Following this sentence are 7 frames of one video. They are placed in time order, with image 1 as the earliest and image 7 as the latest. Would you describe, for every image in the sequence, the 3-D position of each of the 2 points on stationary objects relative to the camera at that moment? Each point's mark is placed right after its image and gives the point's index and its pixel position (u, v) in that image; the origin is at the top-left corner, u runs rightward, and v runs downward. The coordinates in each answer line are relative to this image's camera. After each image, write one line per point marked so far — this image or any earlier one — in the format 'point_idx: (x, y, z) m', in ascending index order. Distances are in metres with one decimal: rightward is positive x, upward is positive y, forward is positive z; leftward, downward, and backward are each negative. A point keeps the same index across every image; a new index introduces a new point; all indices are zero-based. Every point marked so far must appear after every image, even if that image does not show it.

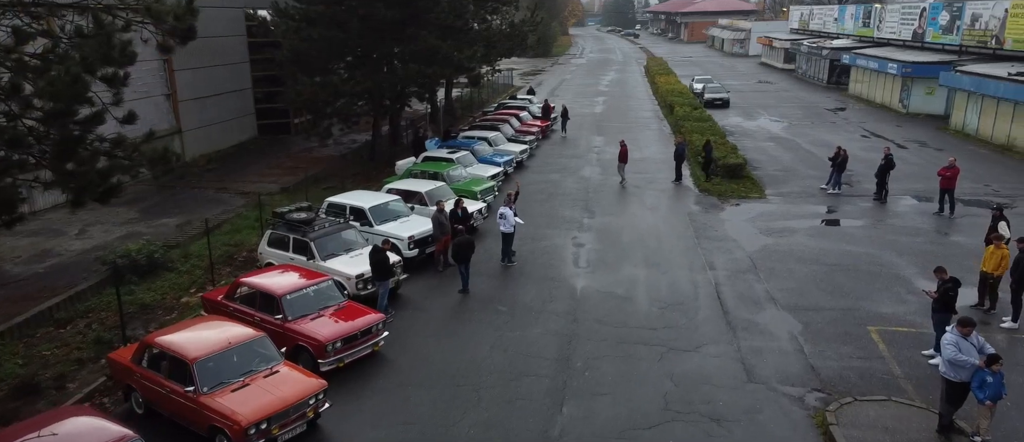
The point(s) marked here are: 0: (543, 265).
0: (+0.7, -1.0, +16.0) m
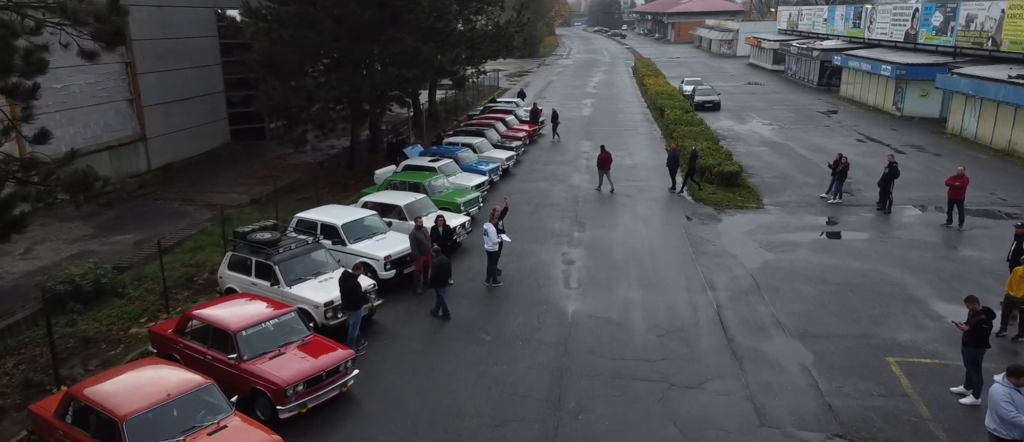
0: (+0.4, -1.3, +14.8) m
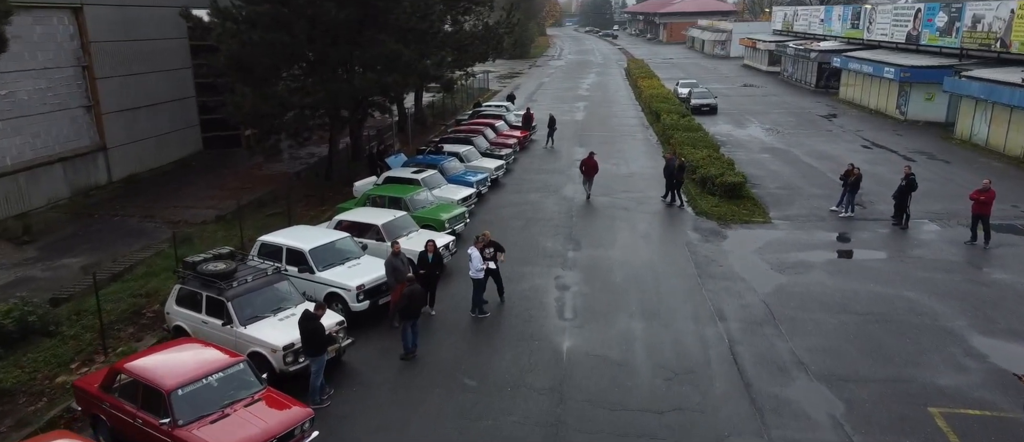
0: (+0.2, -1.8, +13.3) m
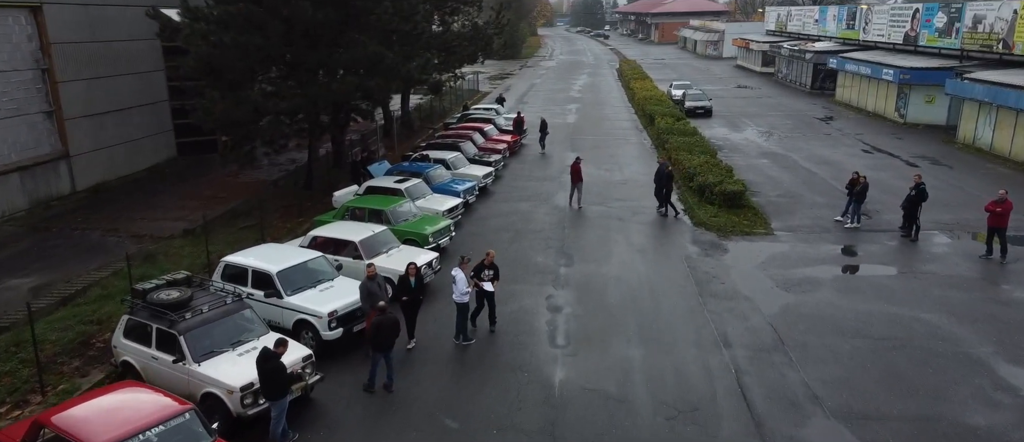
0: (-0.1, -2.1, +12.2) m
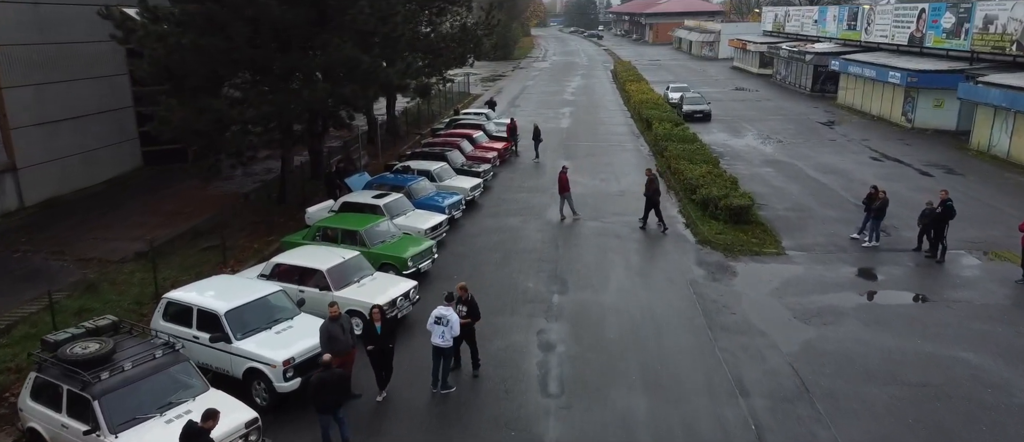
0: (-0.3, -2.5, +10.7) m
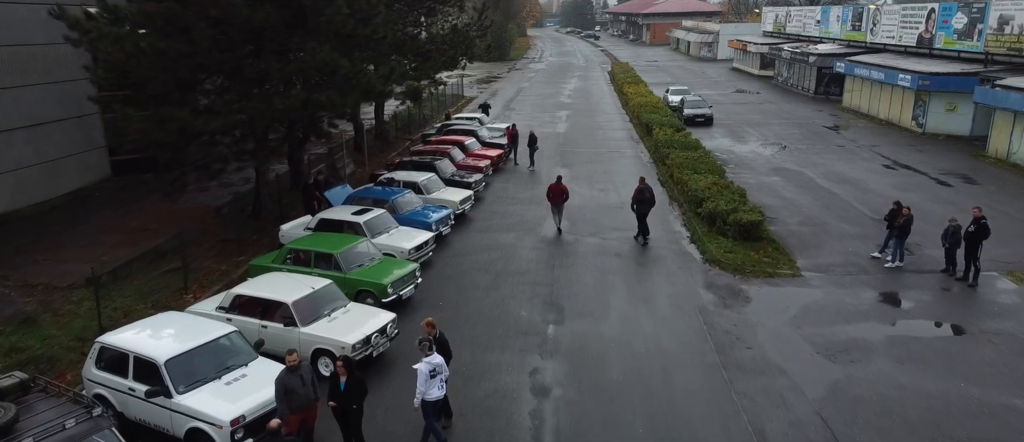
0: (-0.4, -2.9, +9.2) m
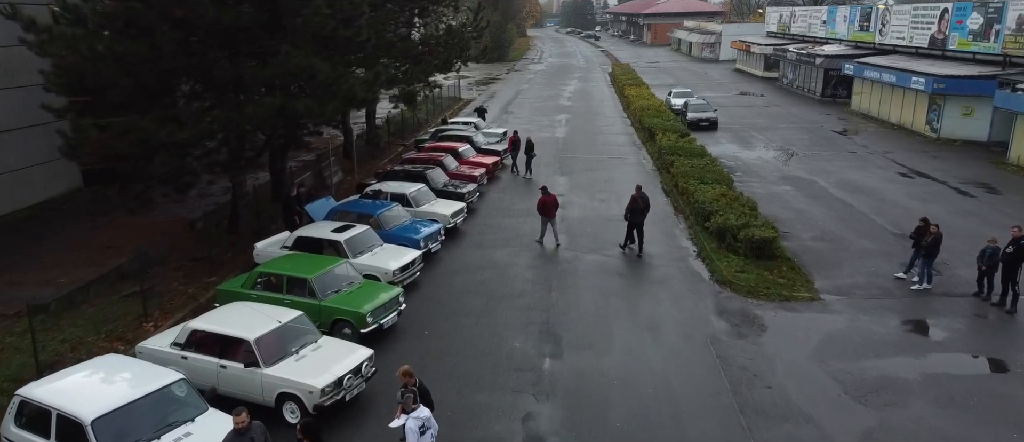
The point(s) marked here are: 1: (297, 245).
0: (-0.6, -3.3, +8.0) m
1: (-4.5, -0.4, +15.0) m
